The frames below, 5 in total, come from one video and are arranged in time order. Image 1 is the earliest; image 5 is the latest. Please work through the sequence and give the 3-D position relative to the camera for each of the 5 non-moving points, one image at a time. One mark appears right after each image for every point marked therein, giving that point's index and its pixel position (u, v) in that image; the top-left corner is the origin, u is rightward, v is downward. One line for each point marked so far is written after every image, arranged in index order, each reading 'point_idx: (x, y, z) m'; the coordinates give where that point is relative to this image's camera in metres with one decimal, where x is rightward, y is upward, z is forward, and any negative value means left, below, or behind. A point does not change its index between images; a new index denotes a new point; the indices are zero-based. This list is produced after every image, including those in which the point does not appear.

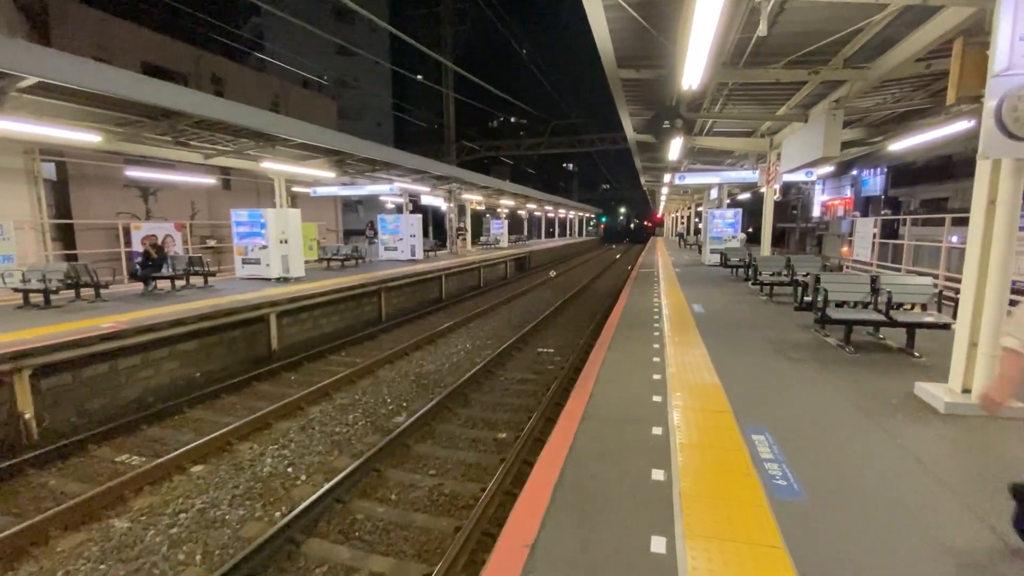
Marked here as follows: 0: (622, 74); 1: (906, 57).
0: (+1.6, +3.1, +6.8) m
1: (+4.4, +2.6, +5.3) m
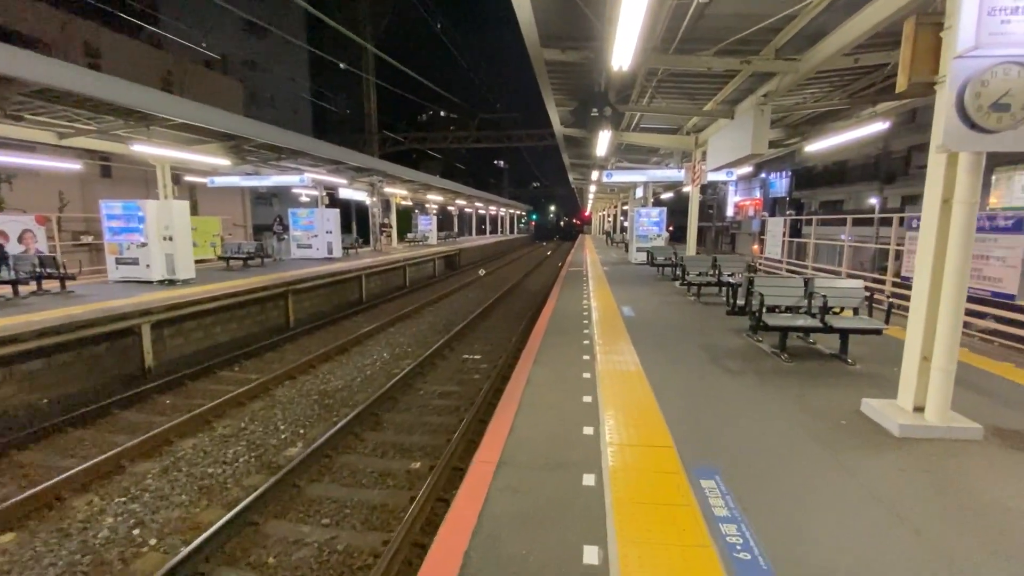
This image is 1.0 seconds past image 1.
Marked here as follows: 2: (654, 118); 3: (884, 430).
0: (+0.5, +3.0, +6.1) m
1: (+3.4, +2.5, +5.0) m
2: (+2.9, +3.5, +9.8) m
3: (+2.6, -1.0, +3.4) m
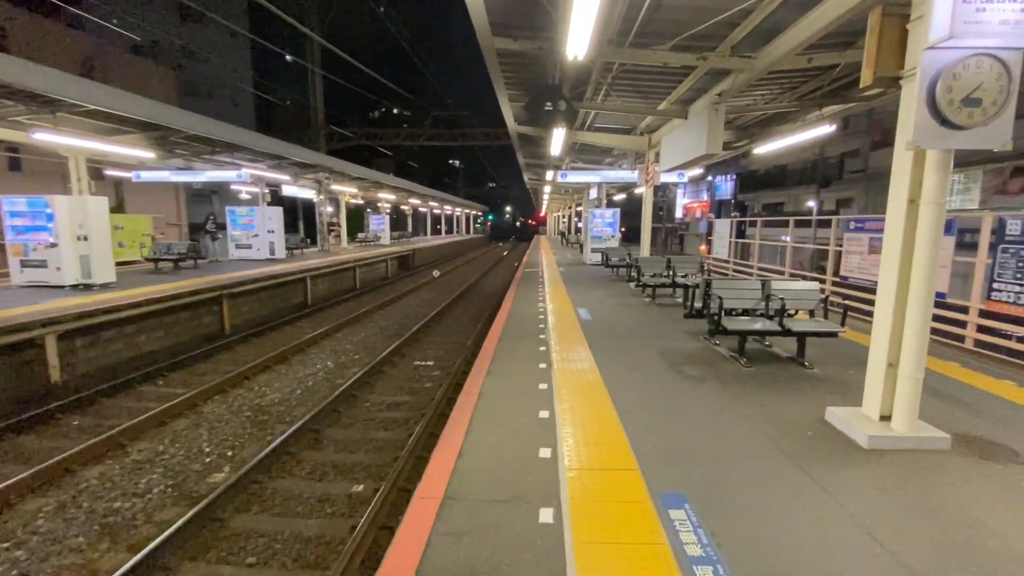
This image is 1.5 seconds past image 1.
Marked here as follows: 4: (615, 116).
0: (-0.2, +3.0, +5.8) m
1: (+2.9, +2.5, +4.9) m
2: (+1.9, +3.5, +9.6) m
3: (+2.3, -1.0, +3.2) m
4: (+2.0, +3.4, +9.4) m
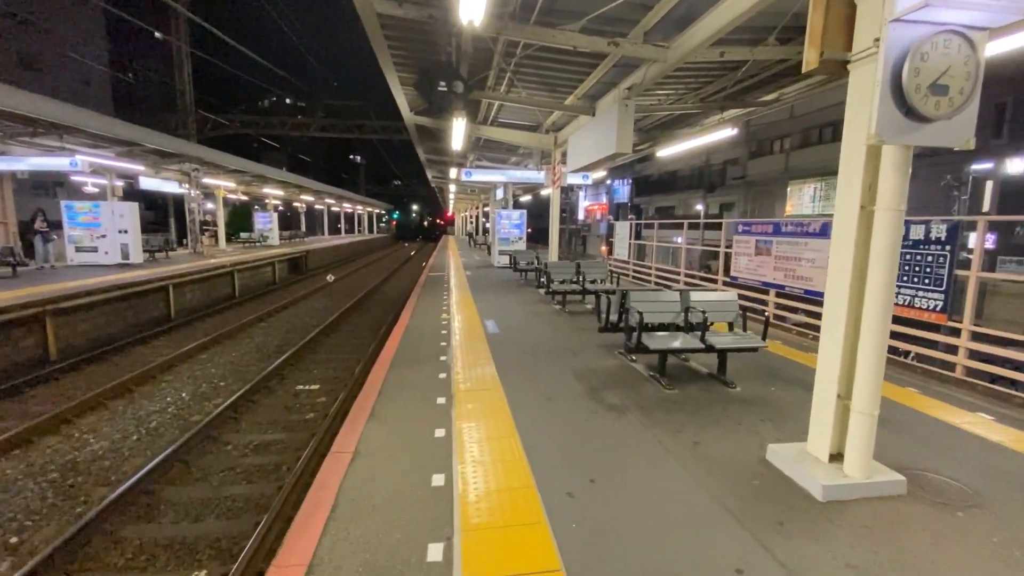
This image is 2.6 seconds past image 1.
0: (-1.3, +2.8, +4.8) m
1: (+1.9, +2.4, +4.5) m
2: (0.0, +3.3, +8.9) m
3: (+1.7, -1.2, +2.7) m
4: (+0.1, +3.3, +8.8) m
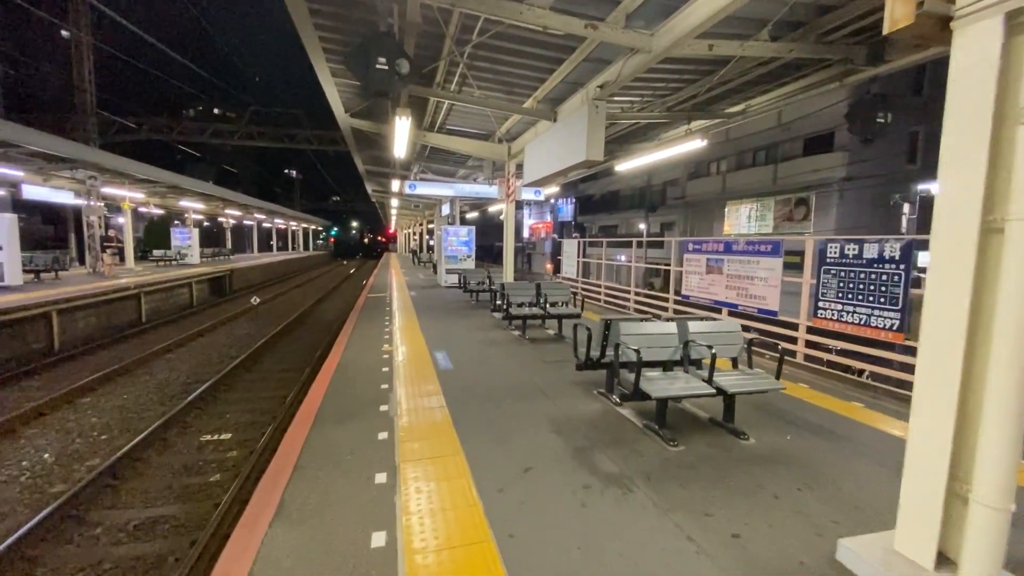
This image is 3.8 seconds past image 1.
0: (-1.6, +2.5, +3.7) m
1: (+1.5, +2.2, +3.8) m
2: (-0.8, +2.9, +8.1) m
3: (+1.6, -1.3, +1.9) m
4: (-0.7, +2.9, +7.9) m
